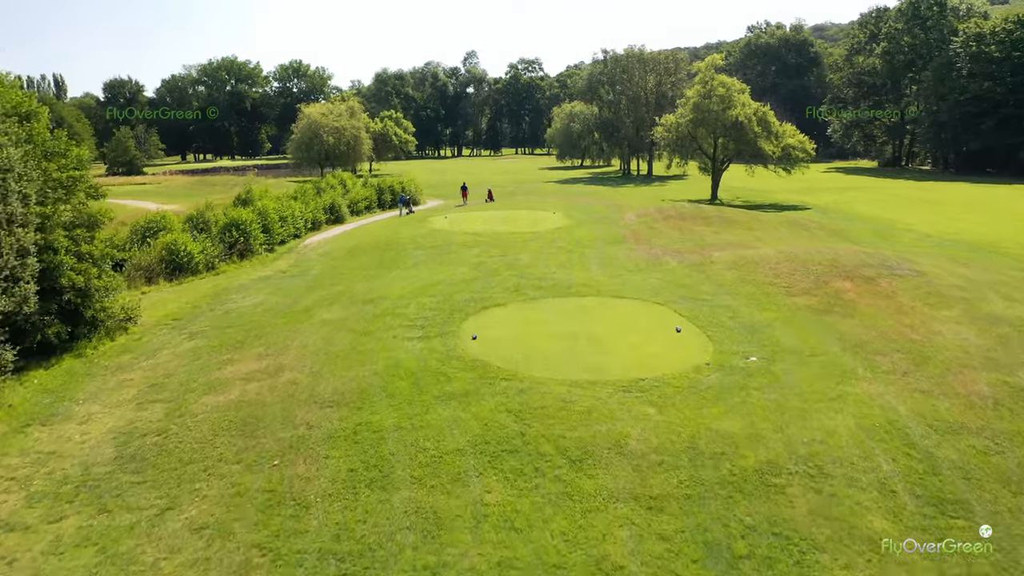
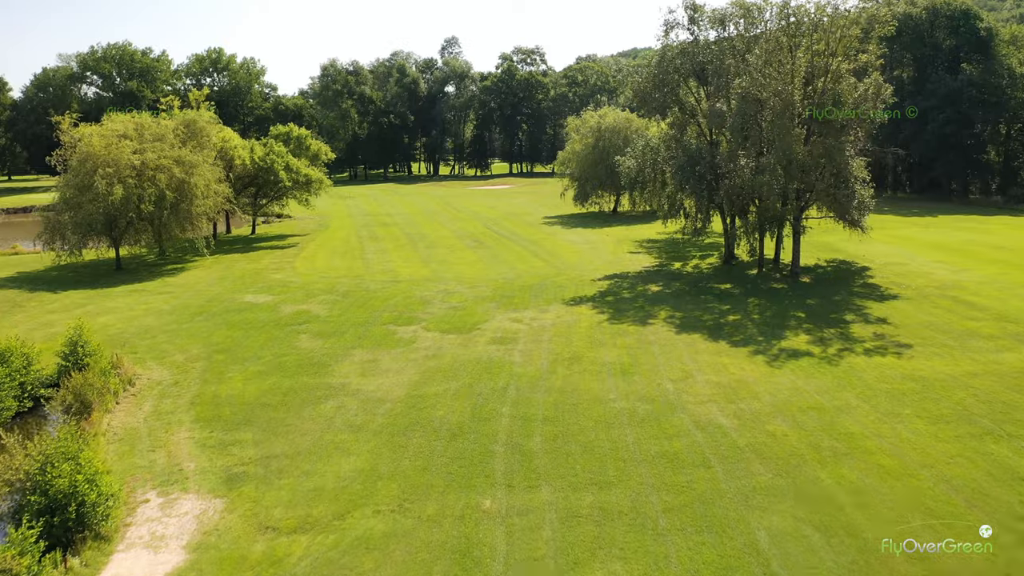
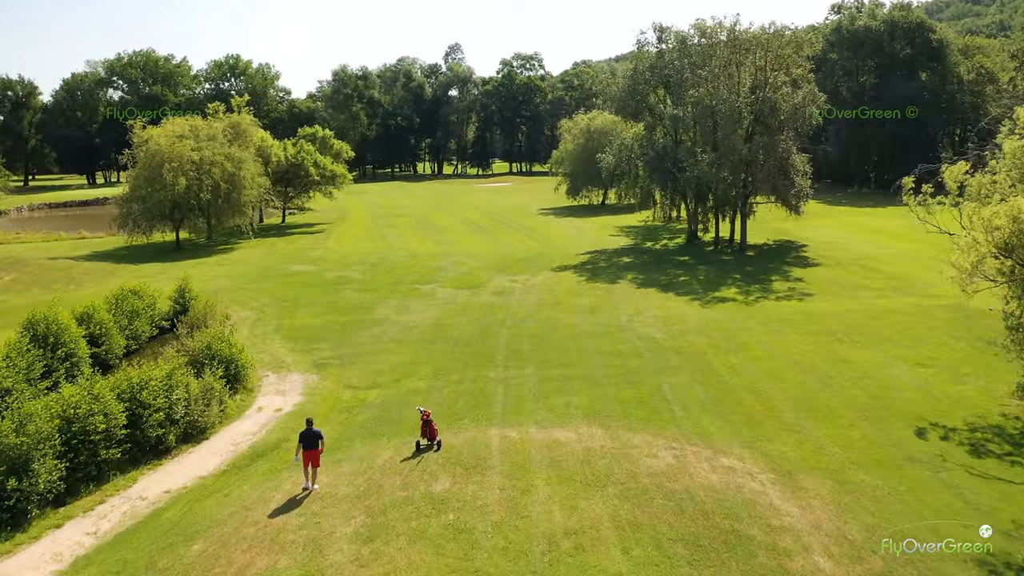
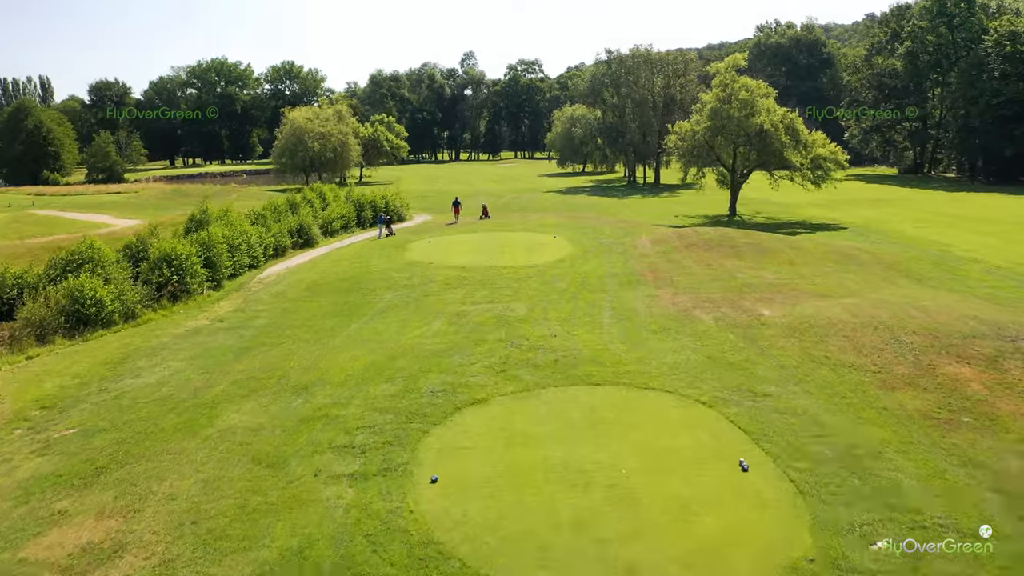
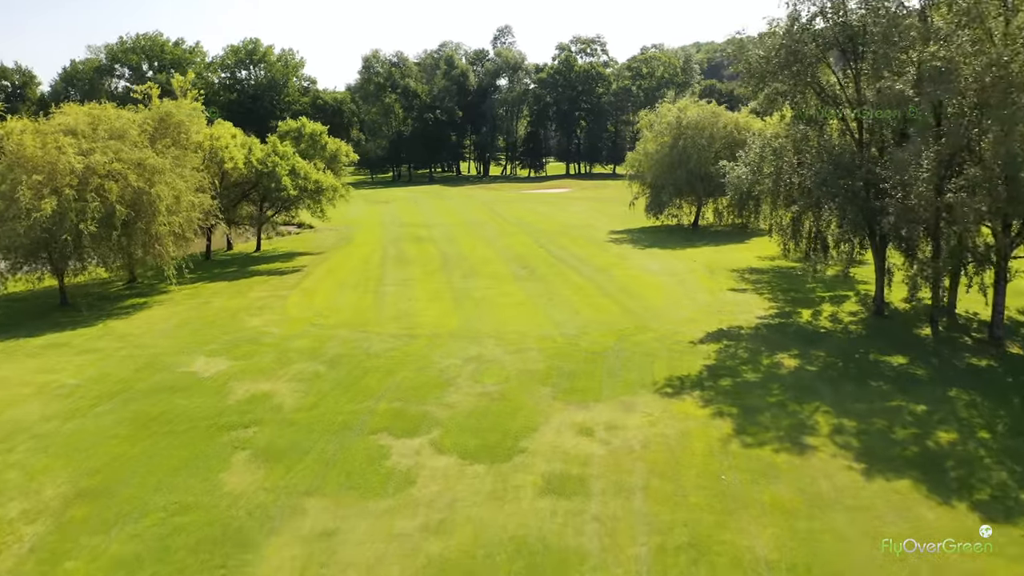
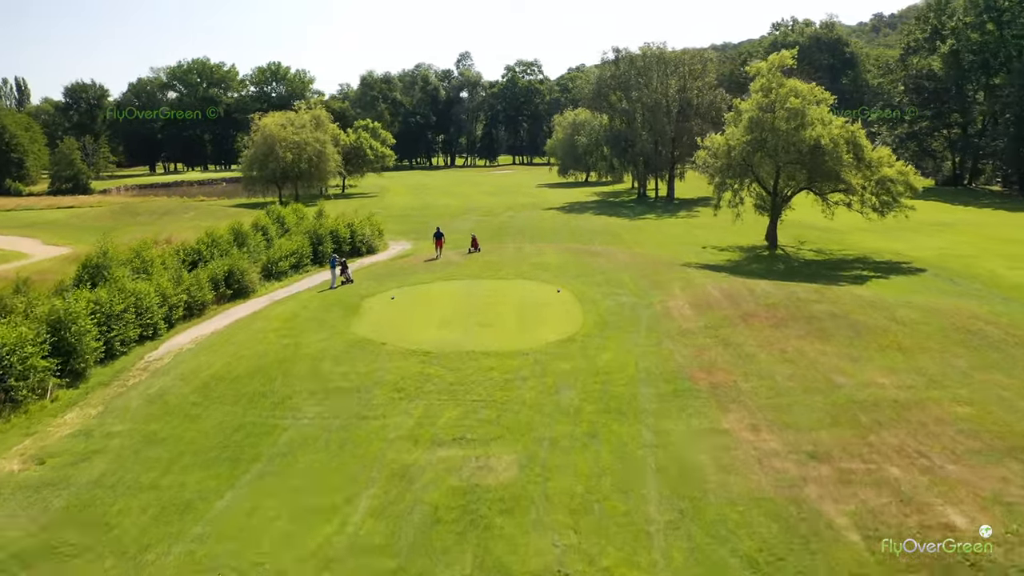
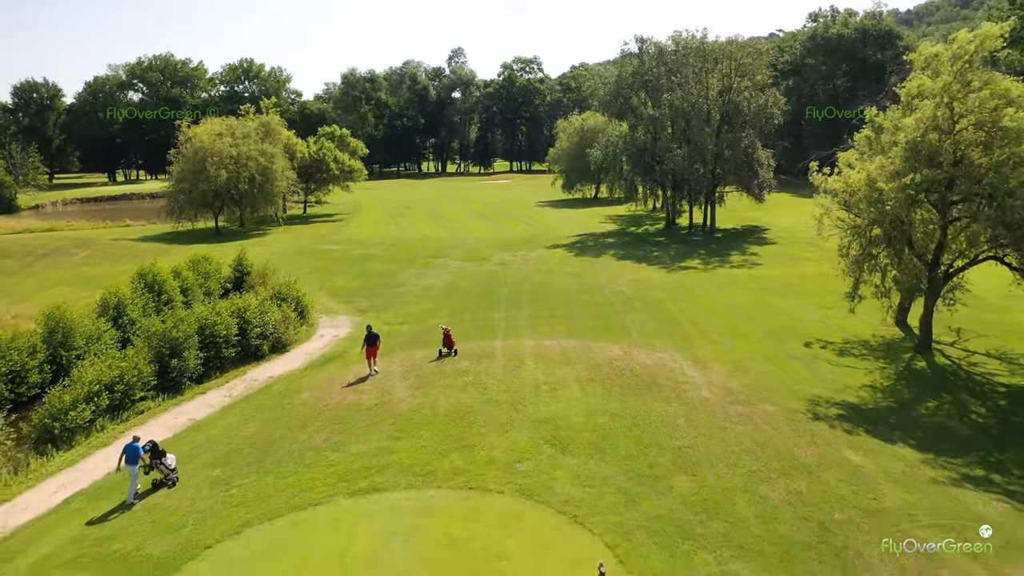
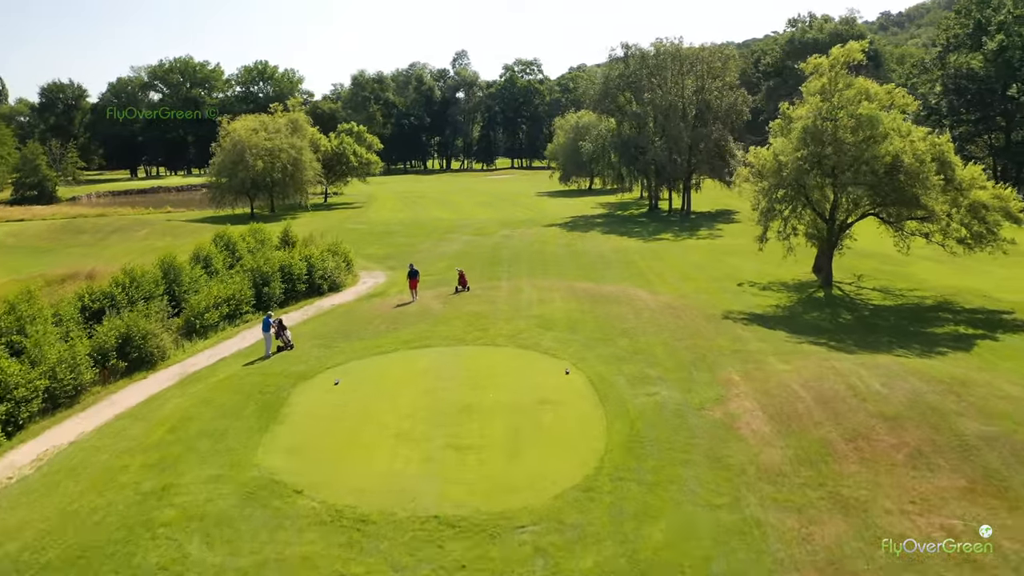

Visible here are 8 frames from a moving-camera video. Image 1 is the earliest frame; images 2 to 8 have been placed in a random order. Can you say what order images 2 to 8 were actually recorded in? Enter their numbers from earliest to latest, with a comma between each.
4, 6, 8, 7, 3, 2, 5
